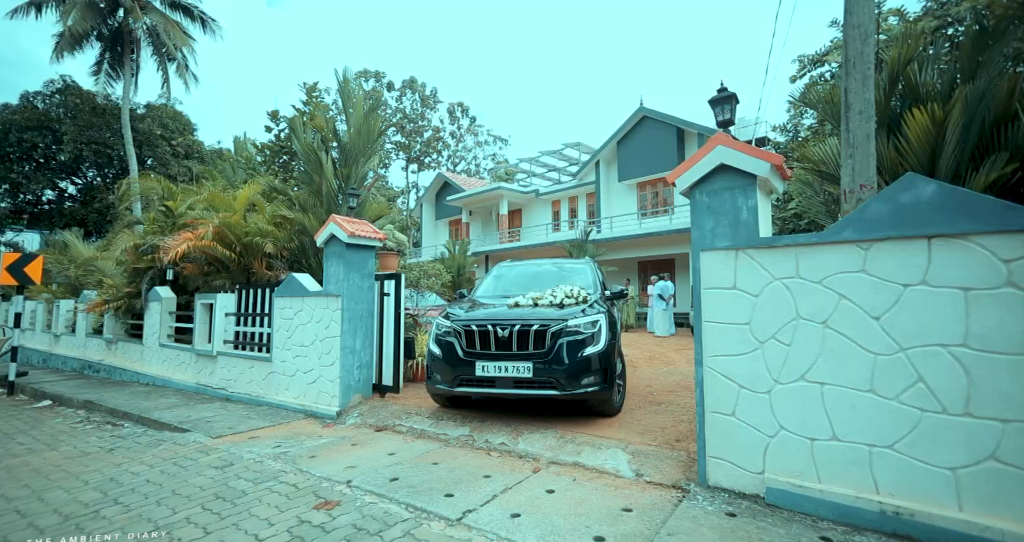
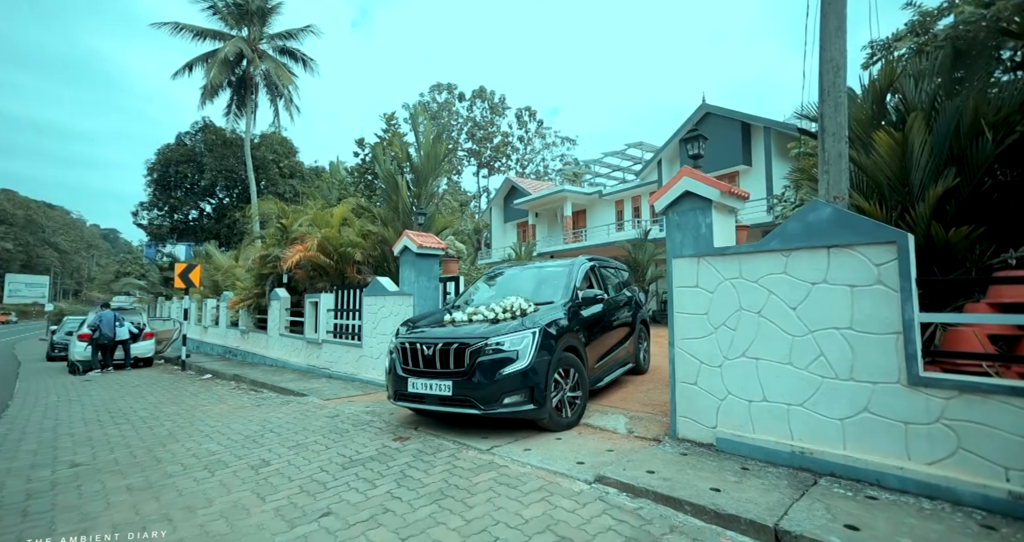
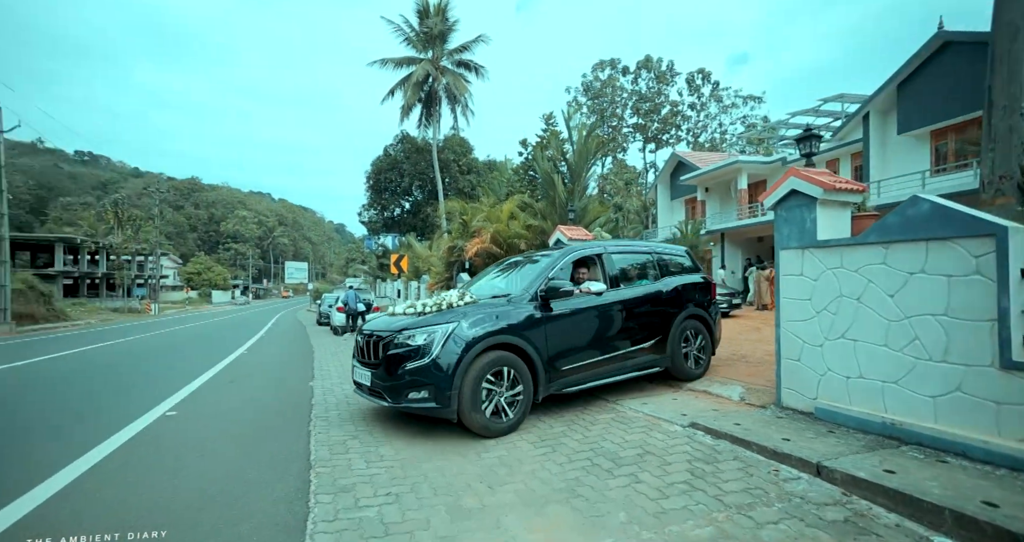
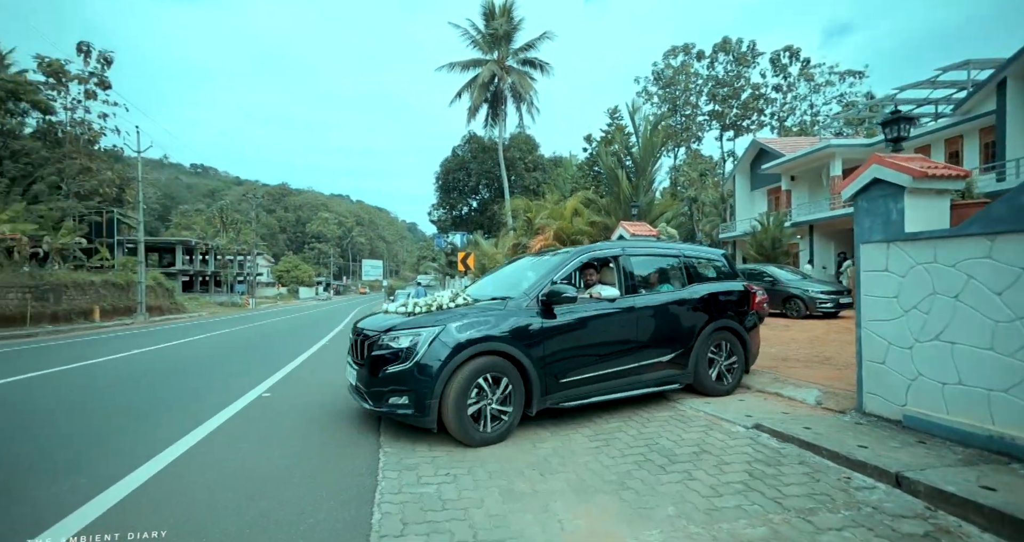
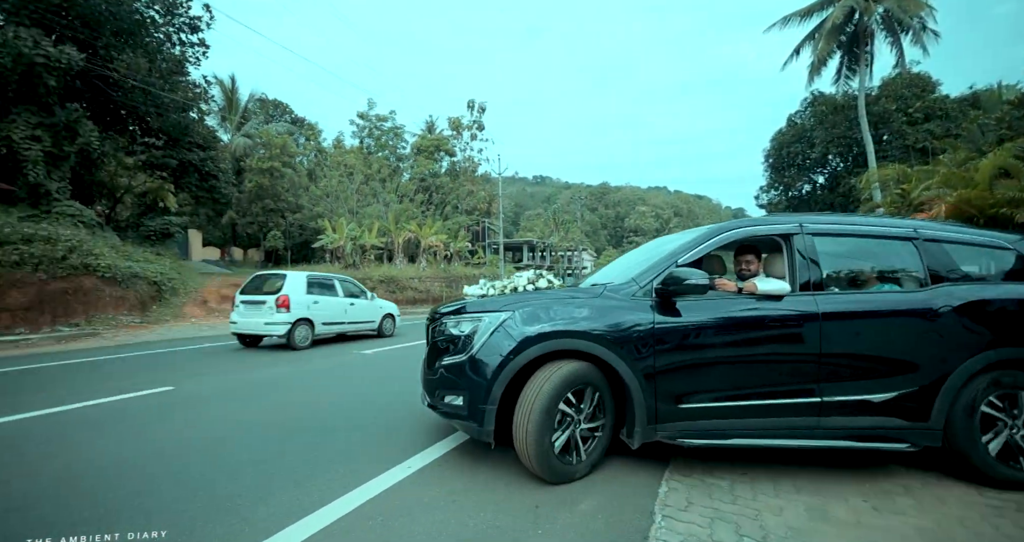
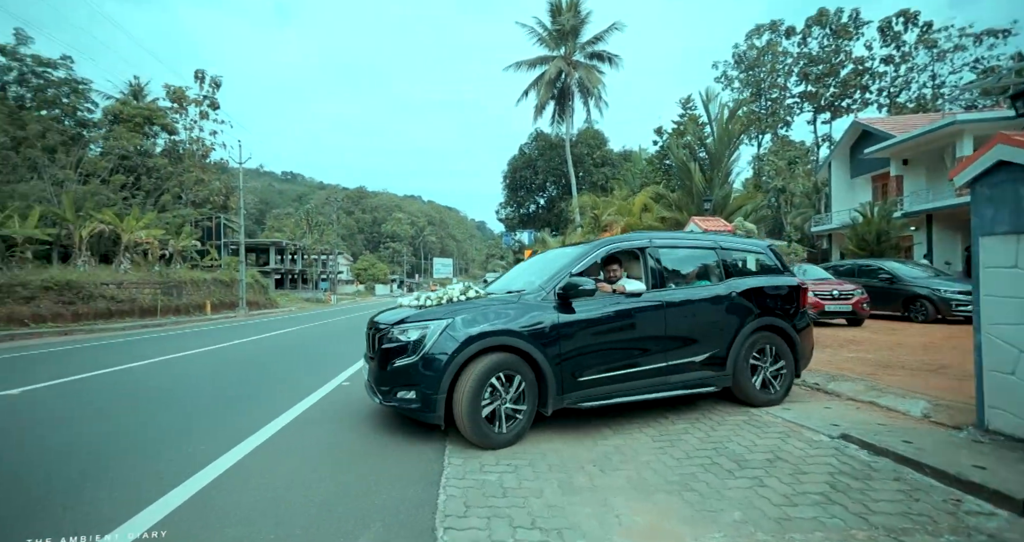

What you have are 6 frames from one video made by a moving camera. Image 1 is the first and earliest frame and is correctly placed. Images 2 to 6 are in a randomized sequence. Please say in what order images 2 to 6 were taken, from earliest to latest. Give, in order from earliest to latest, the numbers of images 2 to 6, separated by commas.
2, 3, 4, 6, 5
